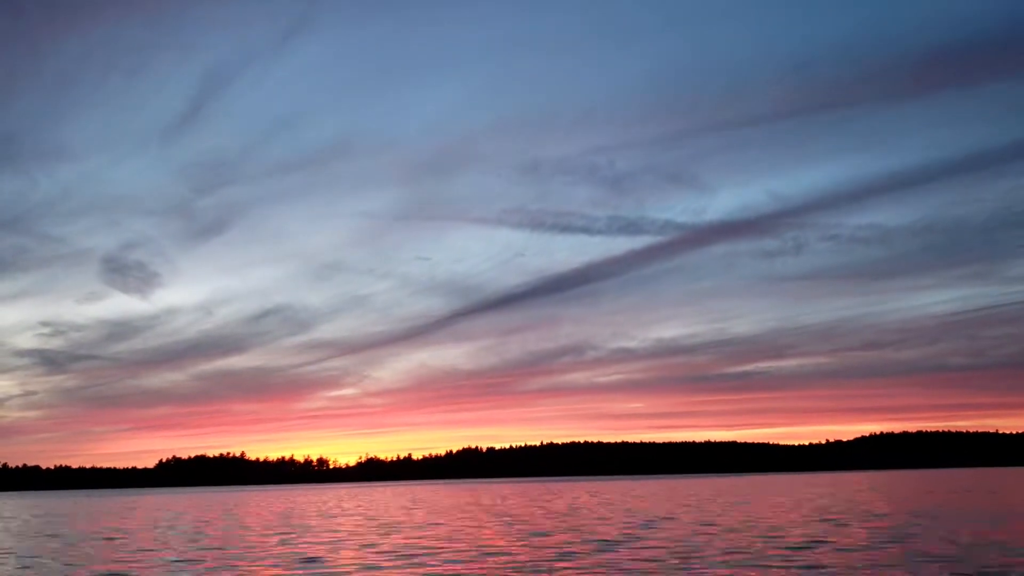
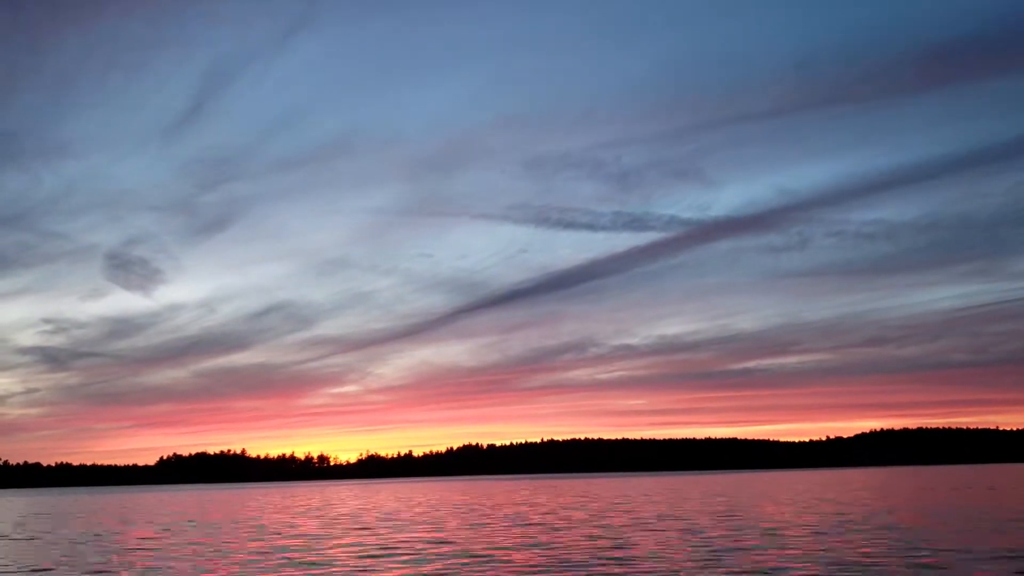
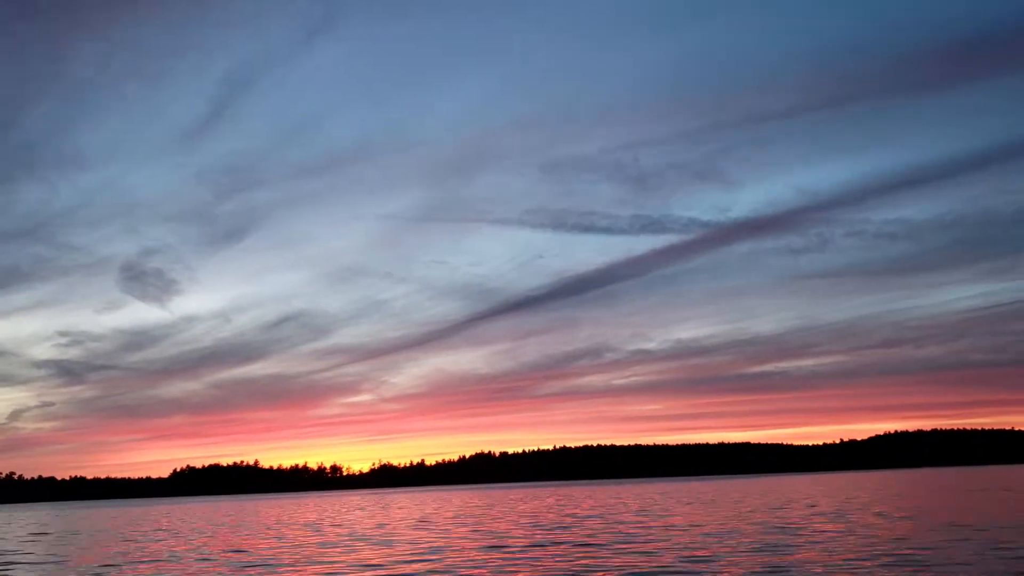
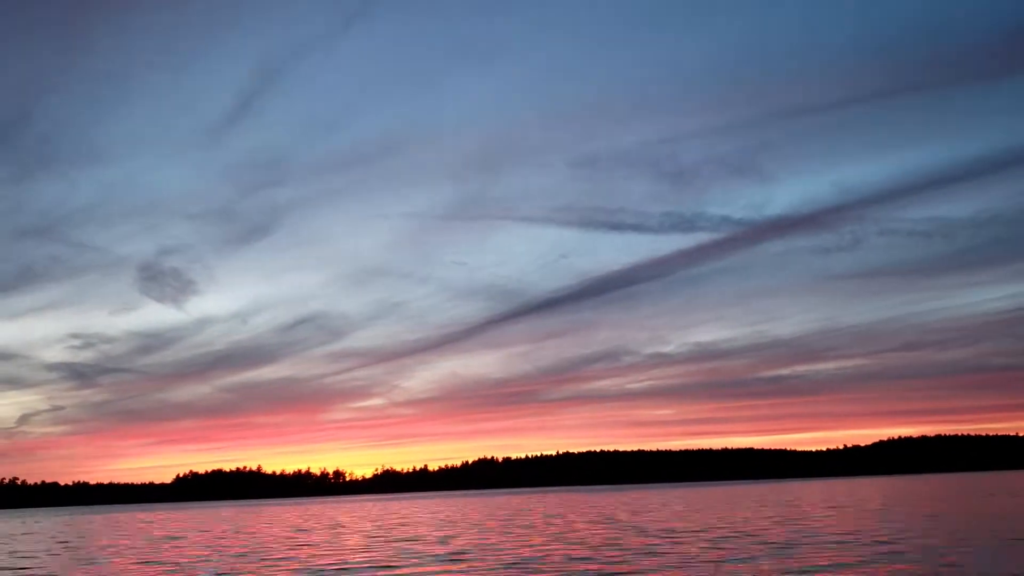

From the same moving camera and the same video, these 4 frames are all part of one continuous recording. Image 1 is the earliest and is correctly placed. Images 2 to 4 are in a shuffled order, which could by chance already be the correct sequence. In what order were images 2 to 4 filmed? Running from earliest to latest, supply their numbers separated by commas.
2, 3, 4
